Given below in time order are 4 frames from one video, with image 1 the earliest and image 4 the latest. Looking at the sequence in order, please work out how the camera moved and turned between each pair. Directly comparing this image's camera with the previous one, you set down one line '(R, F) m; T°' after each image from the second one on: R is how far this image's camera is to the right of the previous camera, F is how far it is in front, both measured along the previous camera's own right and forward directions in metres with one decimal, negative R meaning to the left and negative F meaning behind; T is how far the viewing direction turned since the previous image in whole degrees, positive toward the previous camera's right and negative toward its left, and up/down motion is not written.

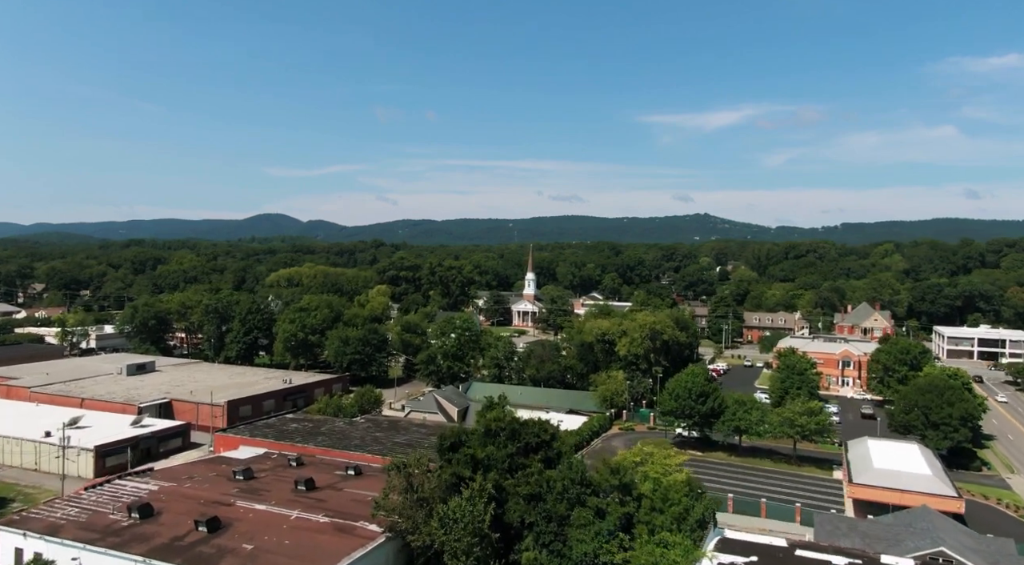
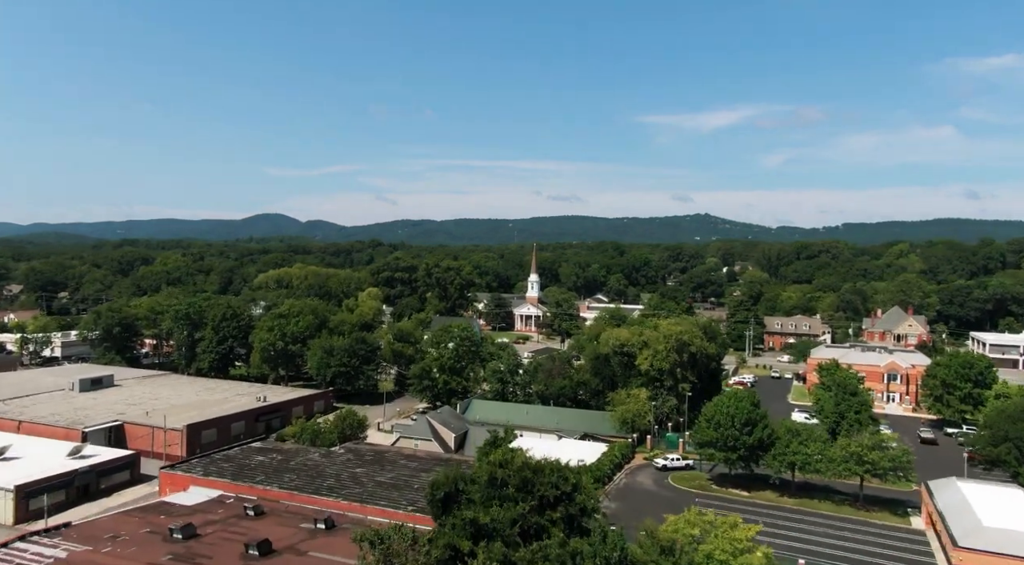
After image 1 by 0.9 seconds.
(-0.4, +7.0) m; 0°
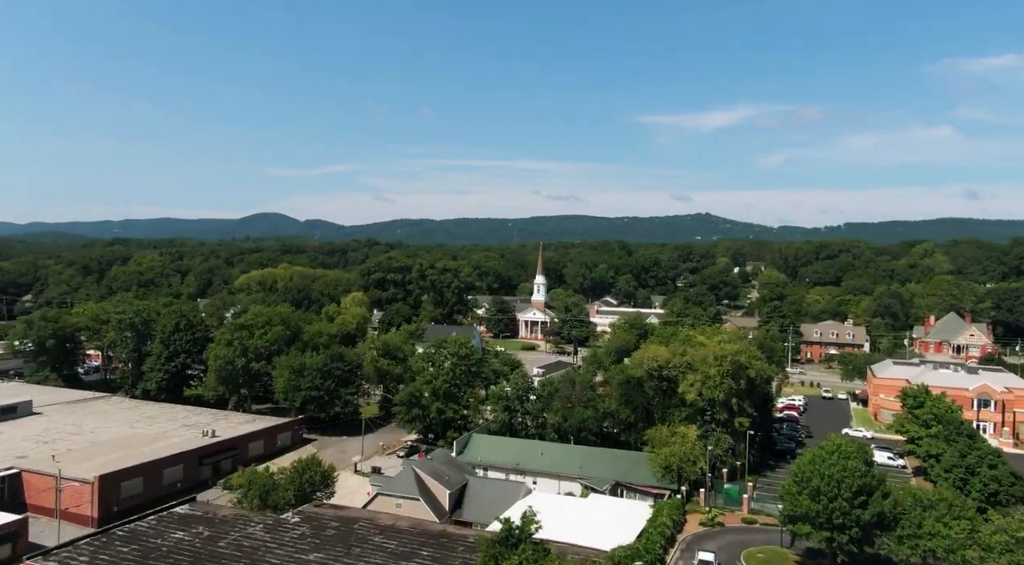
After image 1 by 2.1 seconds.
(-0.5, +10.2) m; 0°
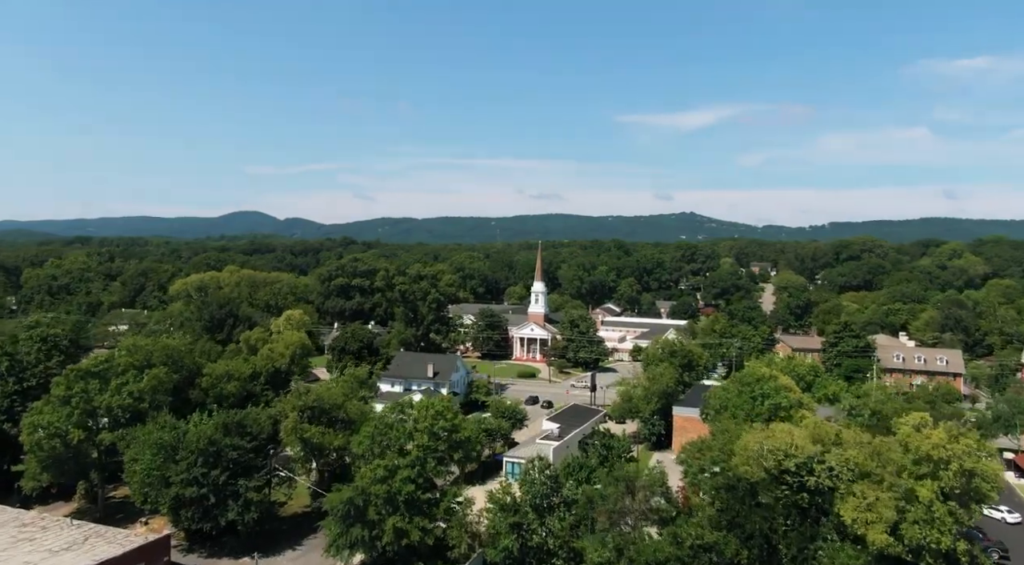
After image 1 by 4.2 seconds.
(-0.9, +18.3) m; +1°
